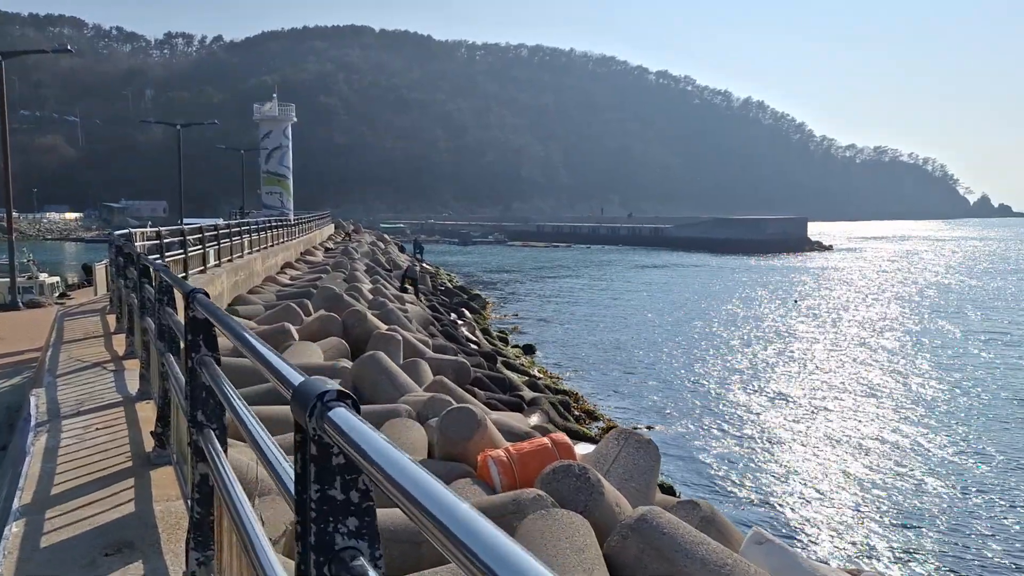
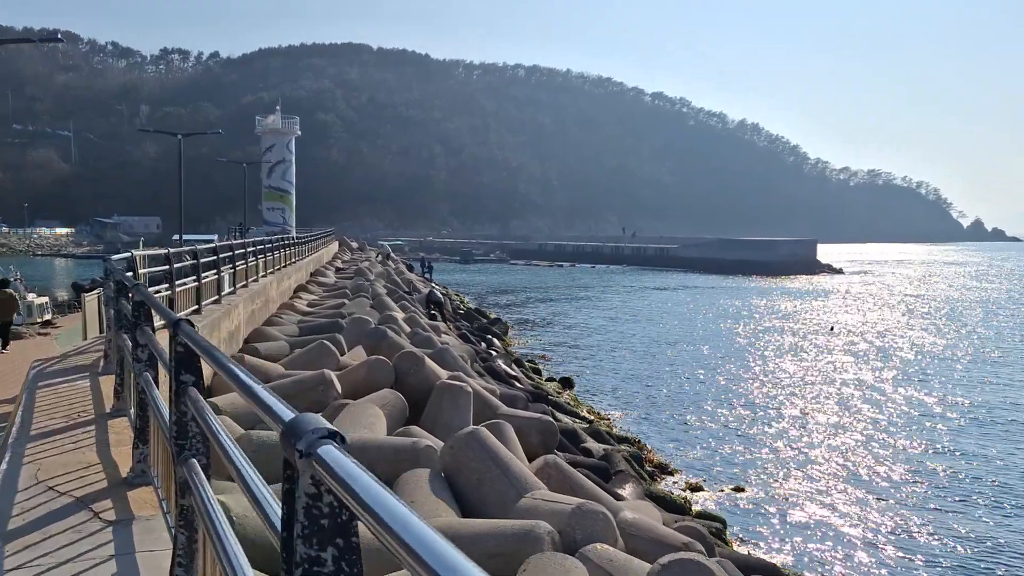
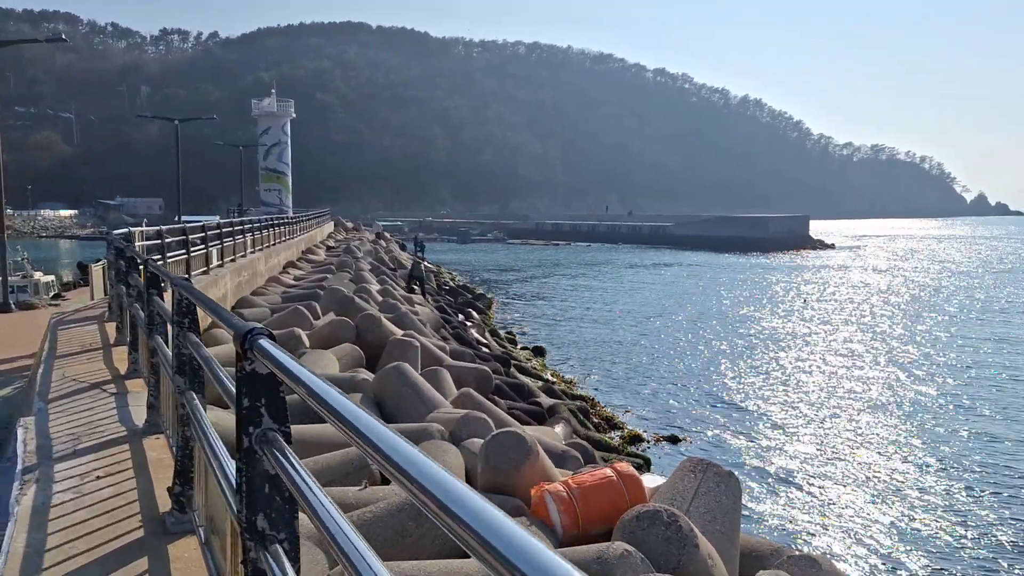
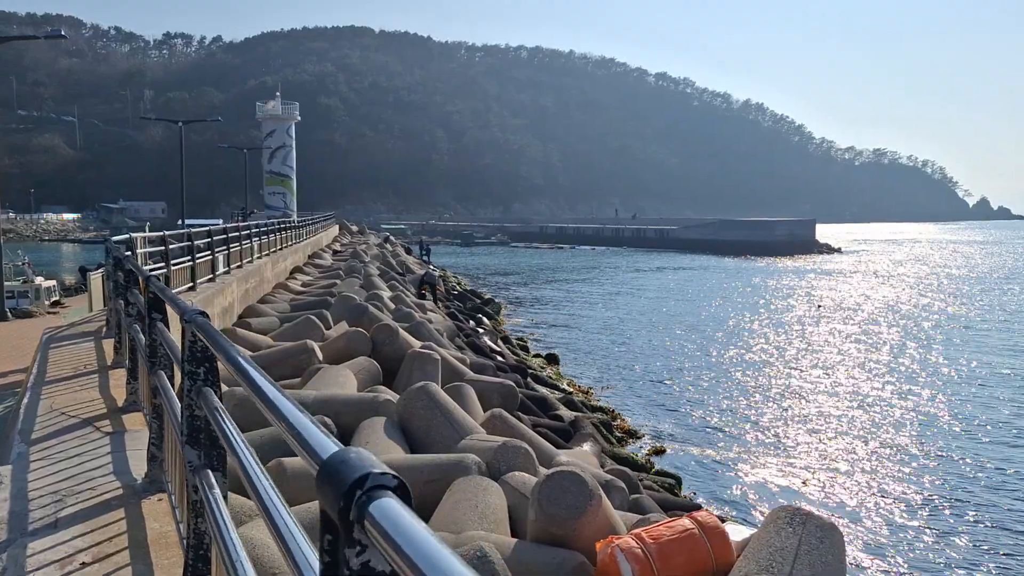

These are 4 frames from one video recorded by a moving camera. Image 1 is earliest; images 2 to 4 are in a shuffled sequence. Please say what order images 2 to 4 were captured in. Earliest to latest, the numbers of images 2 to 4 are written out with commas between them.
3, 4, 2
